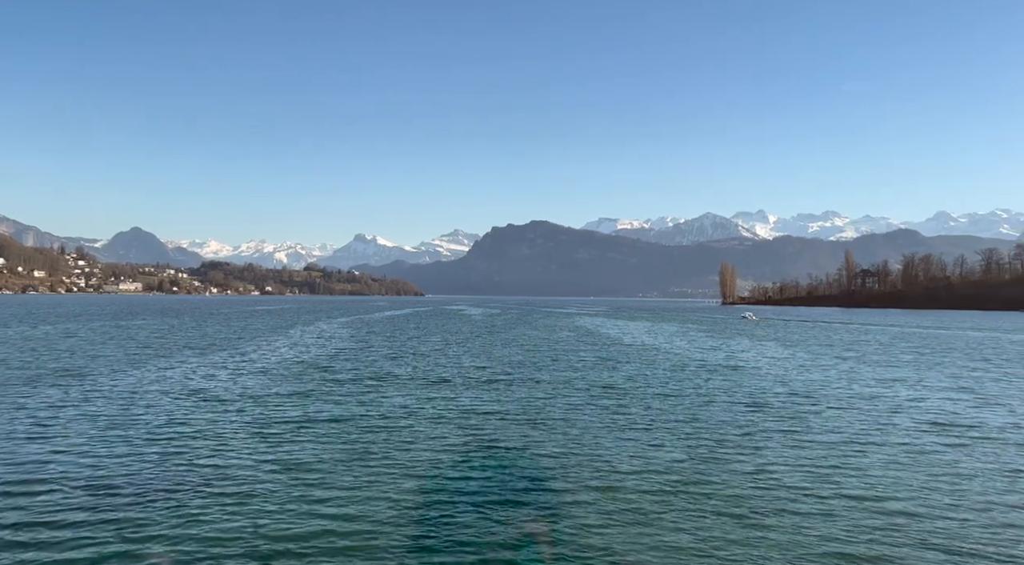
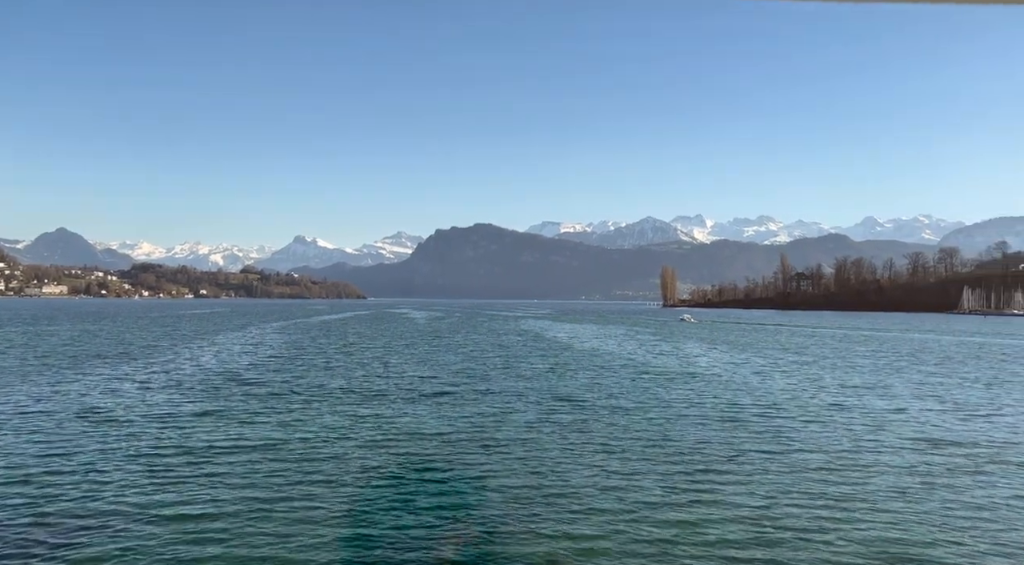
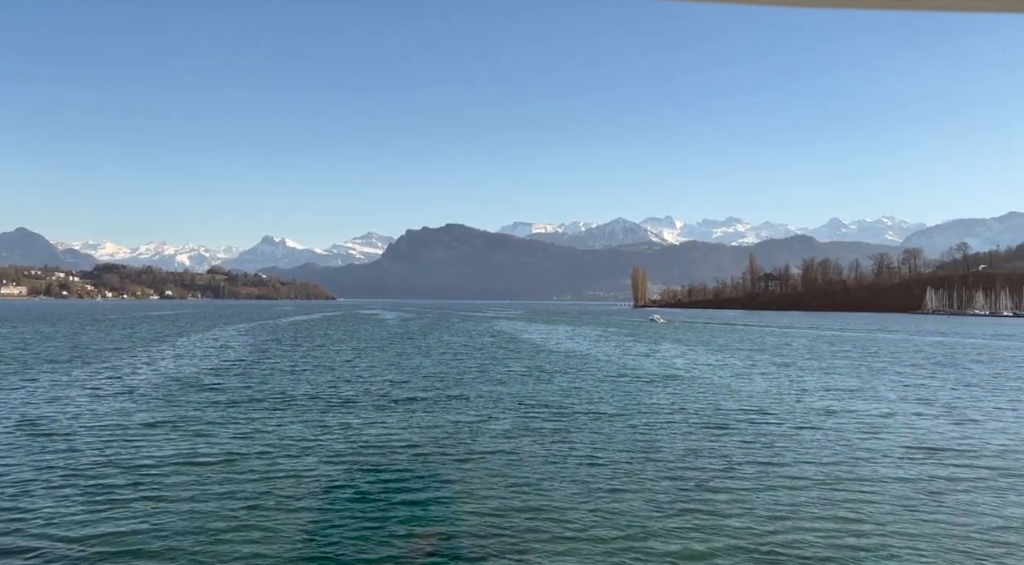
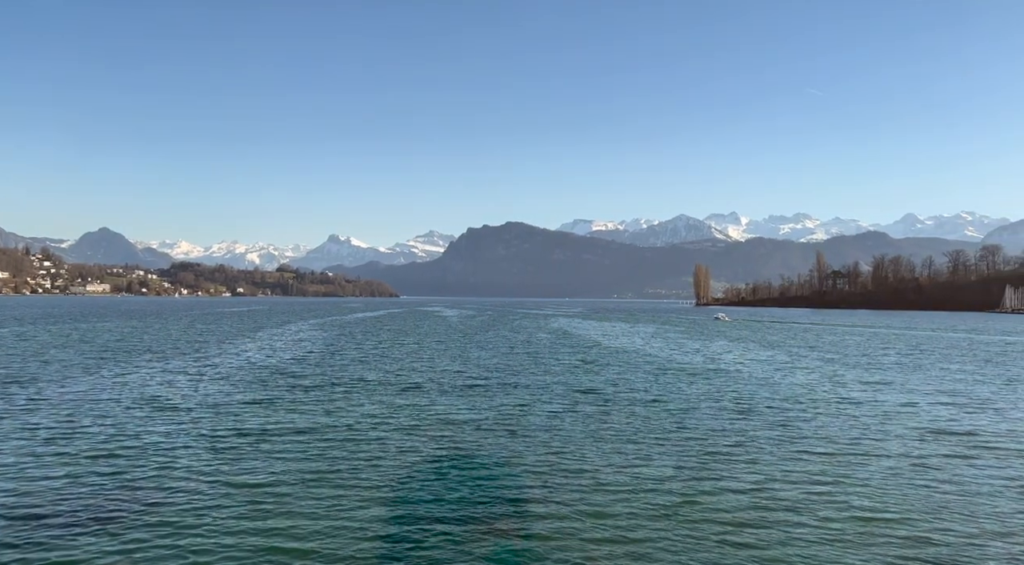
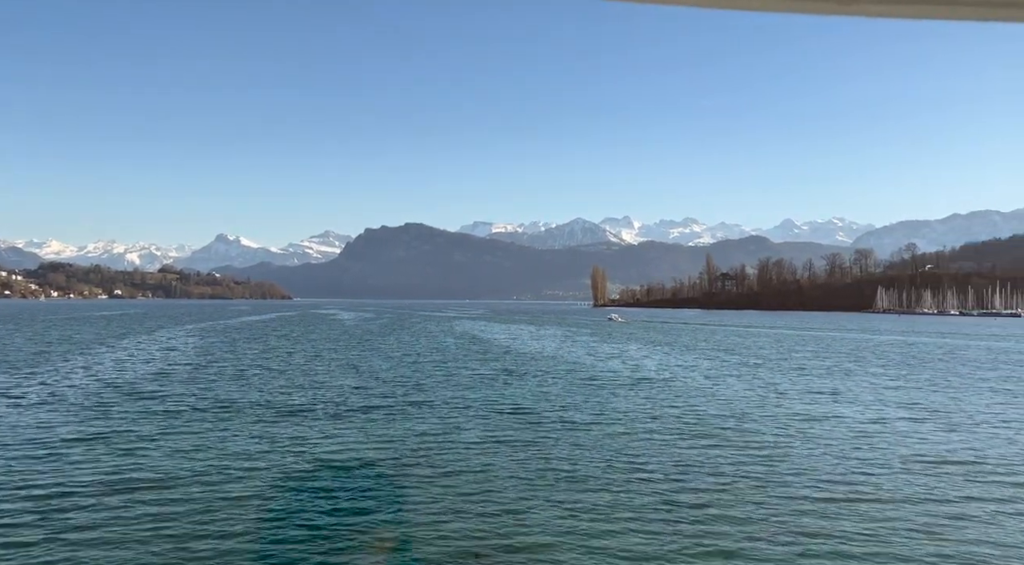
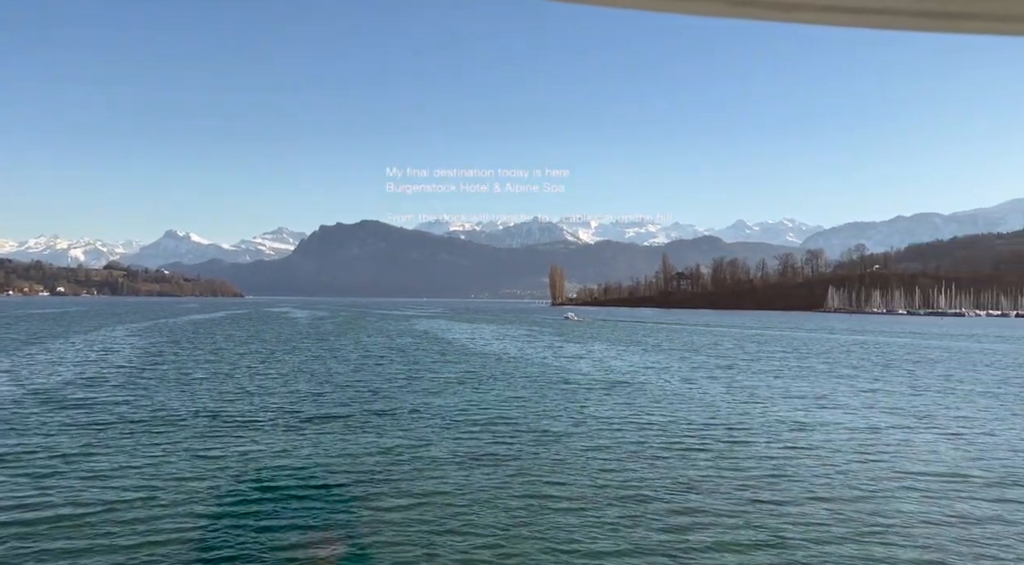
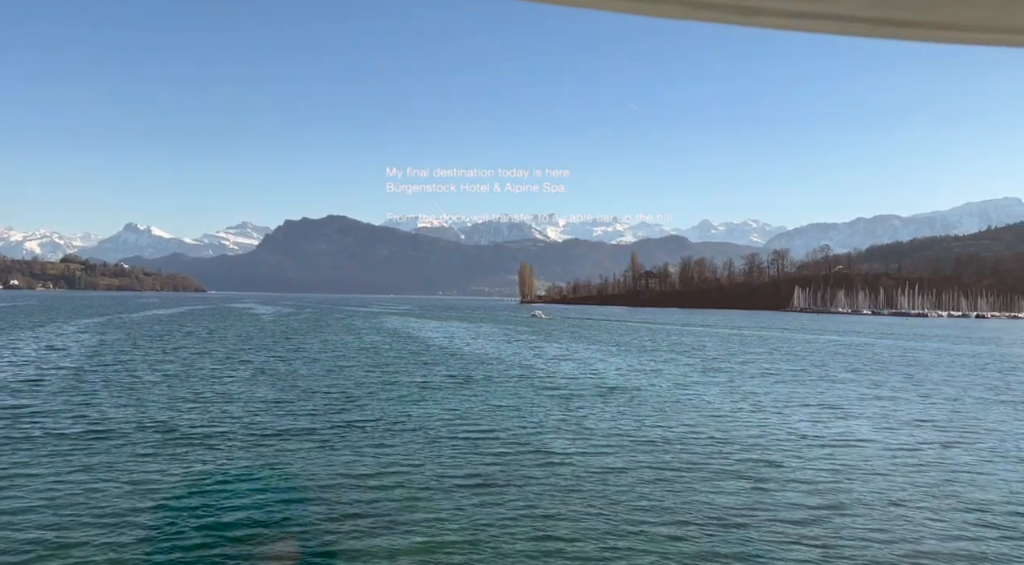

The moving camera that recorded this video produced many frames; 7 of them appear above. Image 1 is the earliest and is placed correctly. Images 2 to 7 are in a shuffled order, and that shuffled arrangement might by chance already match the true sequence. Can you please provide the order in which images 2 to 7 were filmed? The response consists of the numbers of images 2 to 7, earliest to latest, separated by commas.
4, 2, 3, 5, 6, 7
